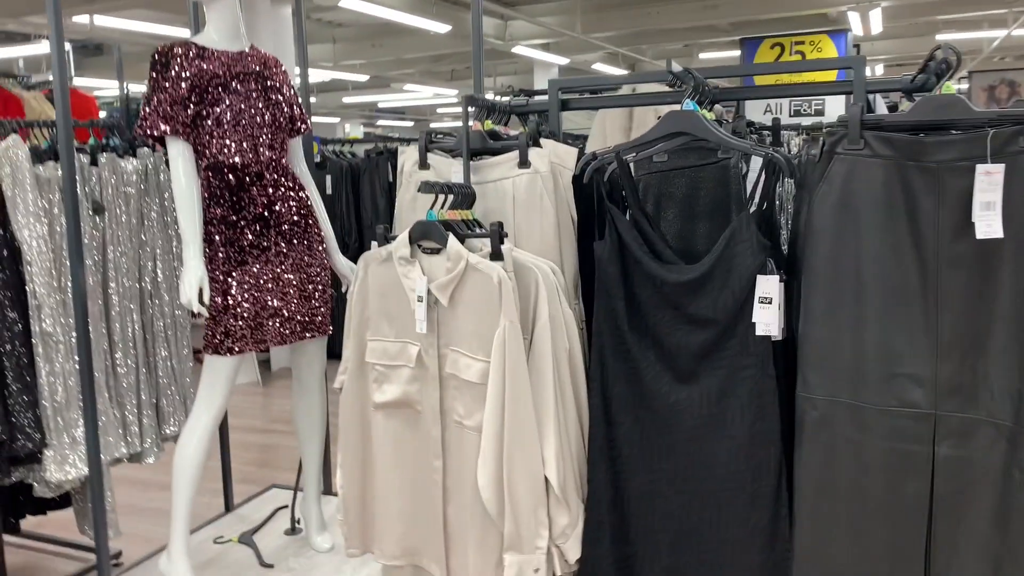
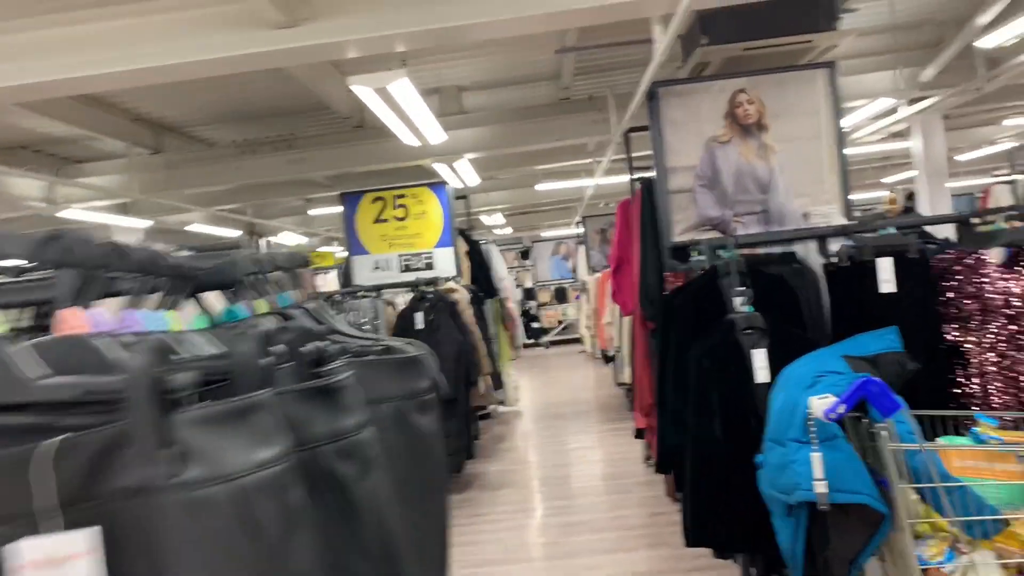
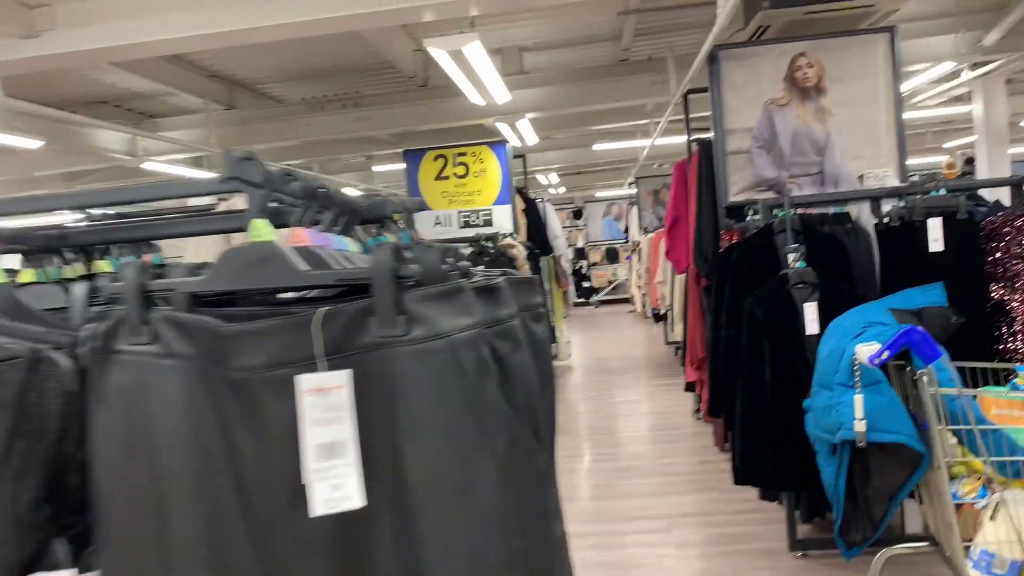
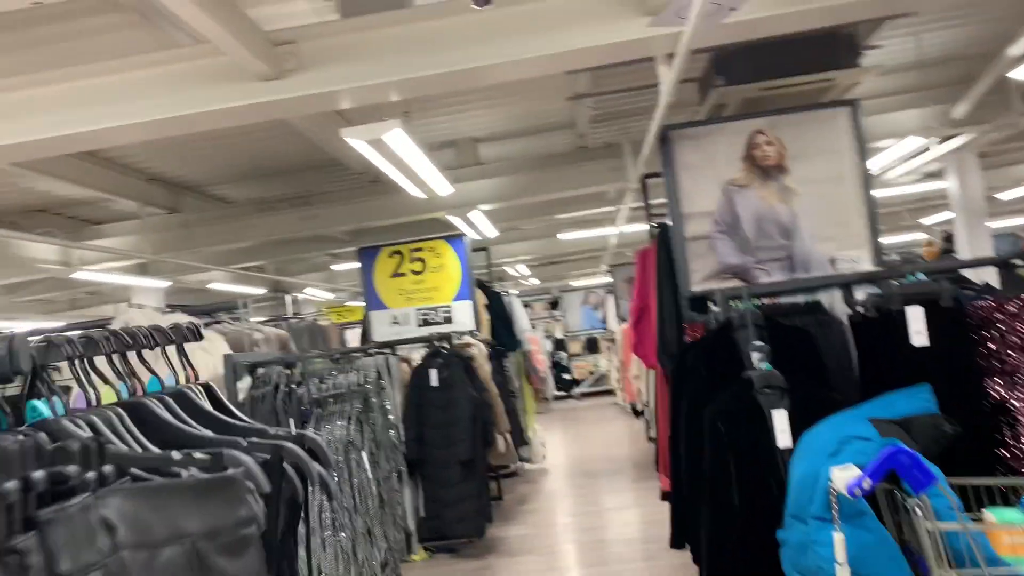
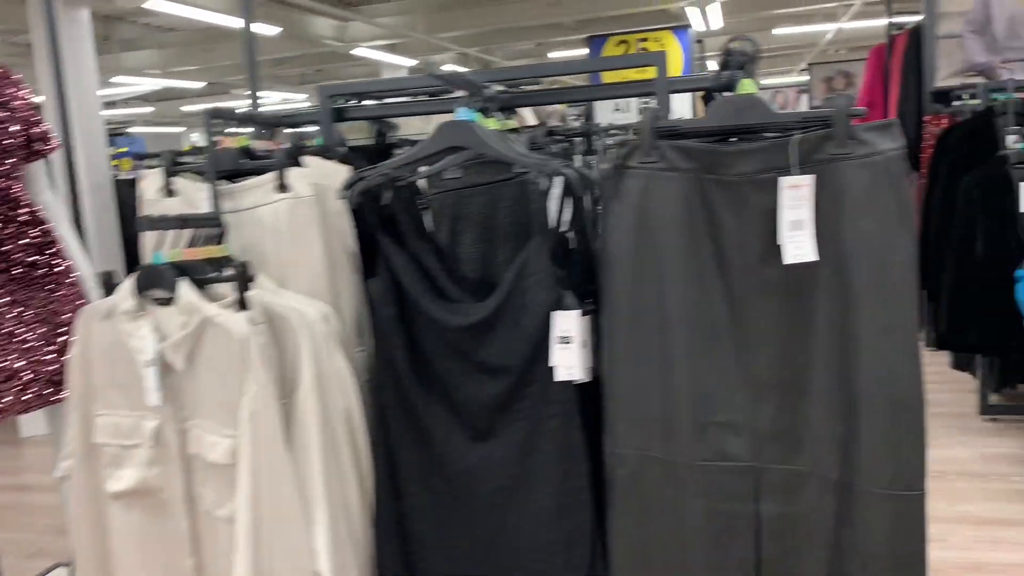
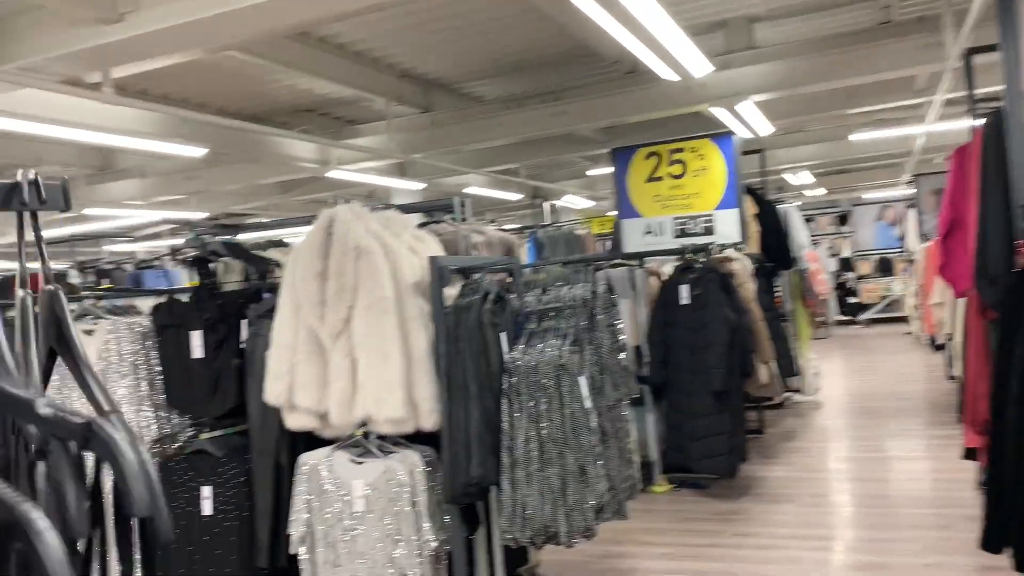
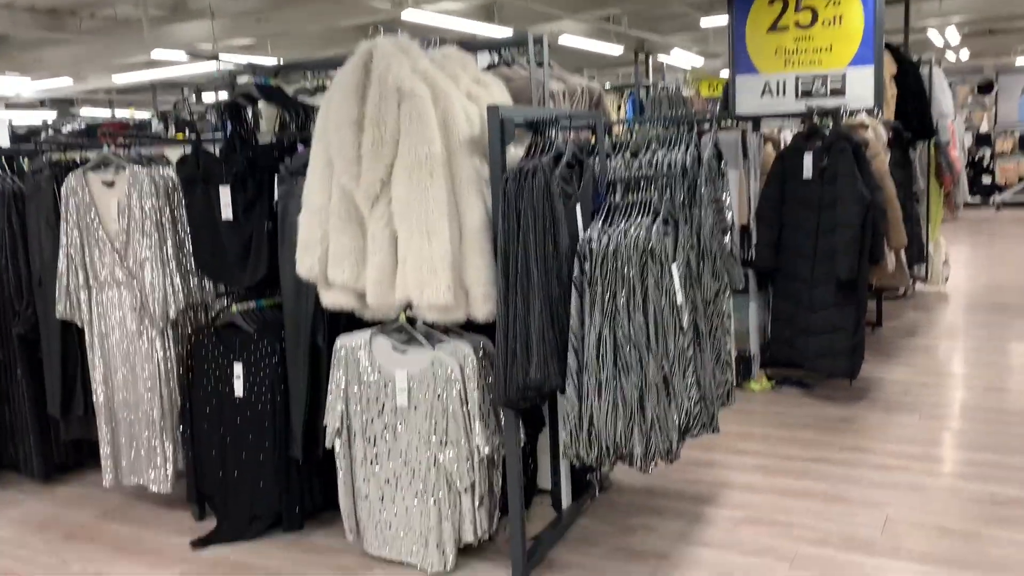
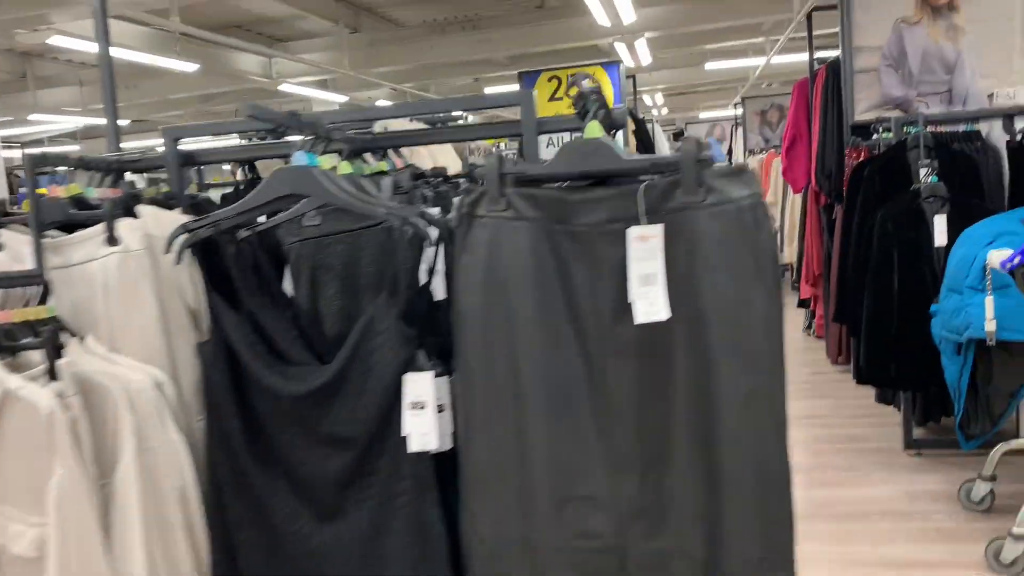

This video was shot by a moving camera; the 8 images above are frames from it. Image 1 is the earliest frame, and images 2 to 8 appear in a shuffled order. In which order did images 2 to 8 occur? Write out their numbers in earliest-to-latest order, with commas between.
5, 8, 3, 2, 4, 6, 7
